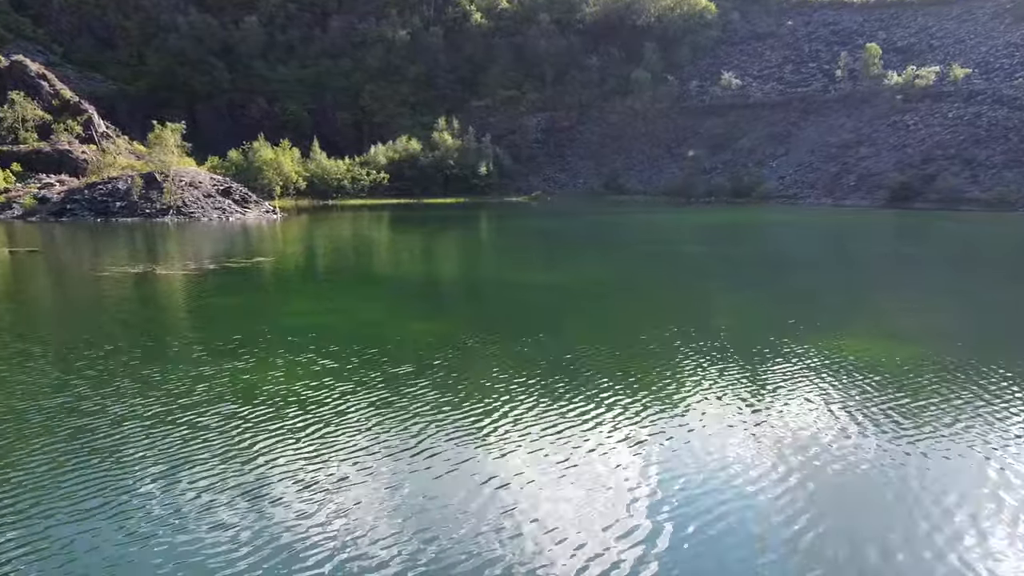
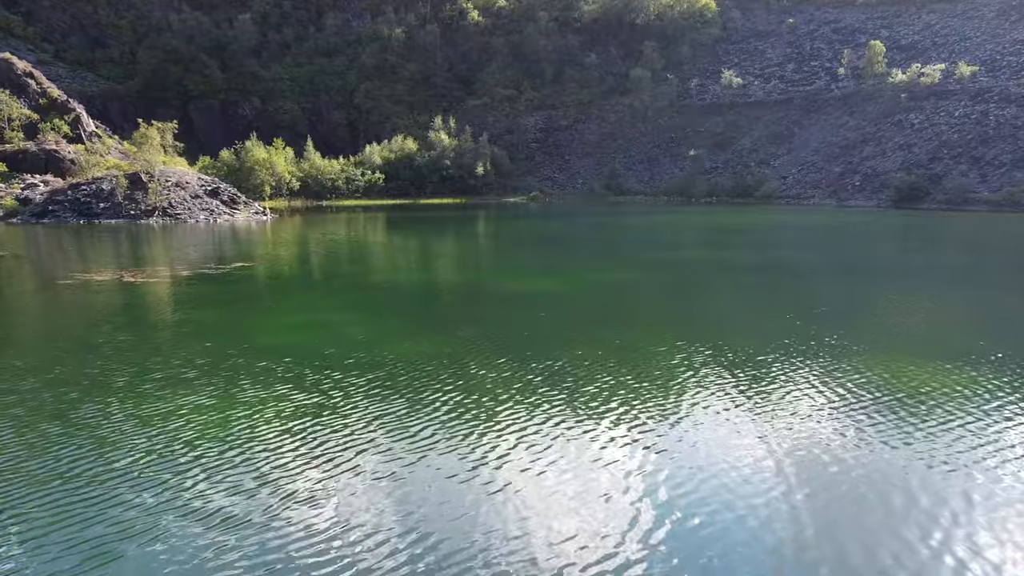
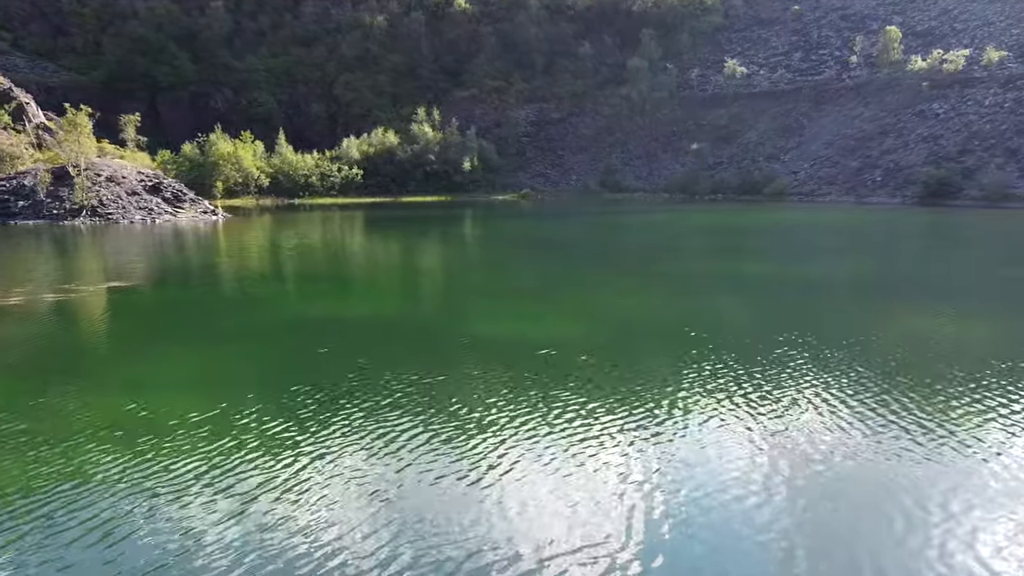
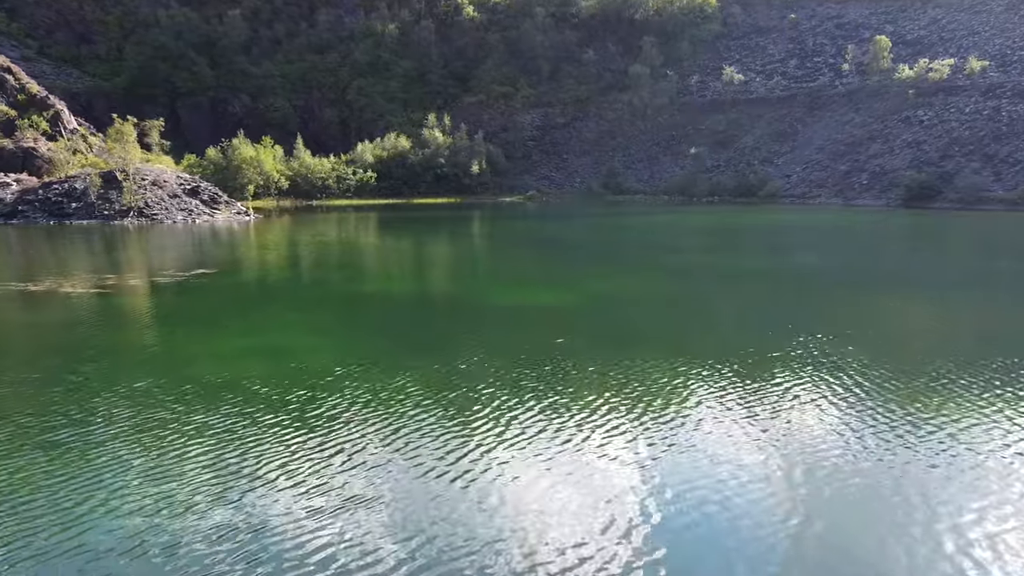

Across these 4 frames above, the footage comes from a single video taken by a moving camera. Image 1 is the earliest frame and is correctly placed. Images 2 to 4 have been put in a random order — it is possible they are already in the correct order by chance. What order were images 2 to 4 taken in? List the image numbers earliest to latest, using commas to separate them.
2, 4, 3
